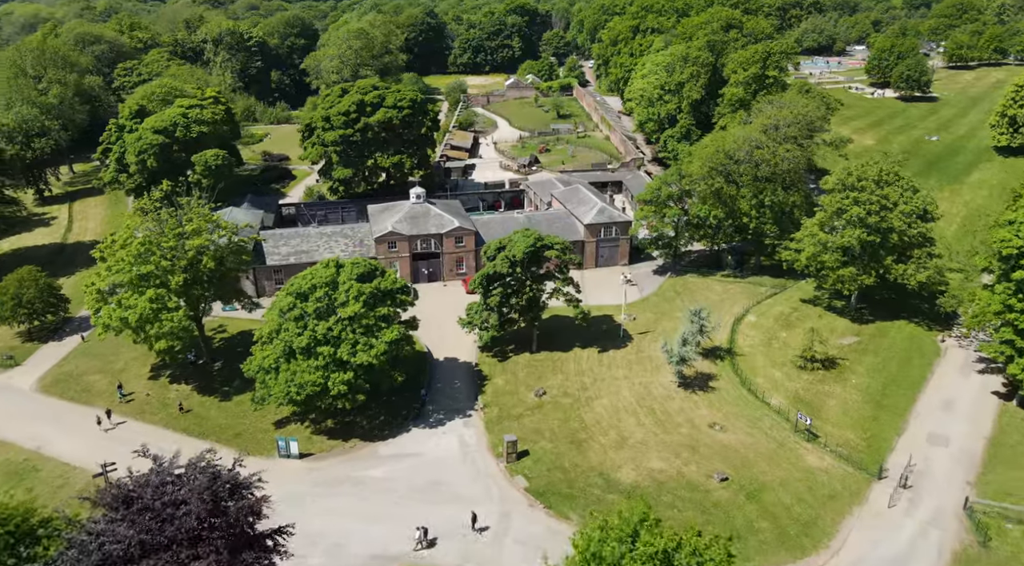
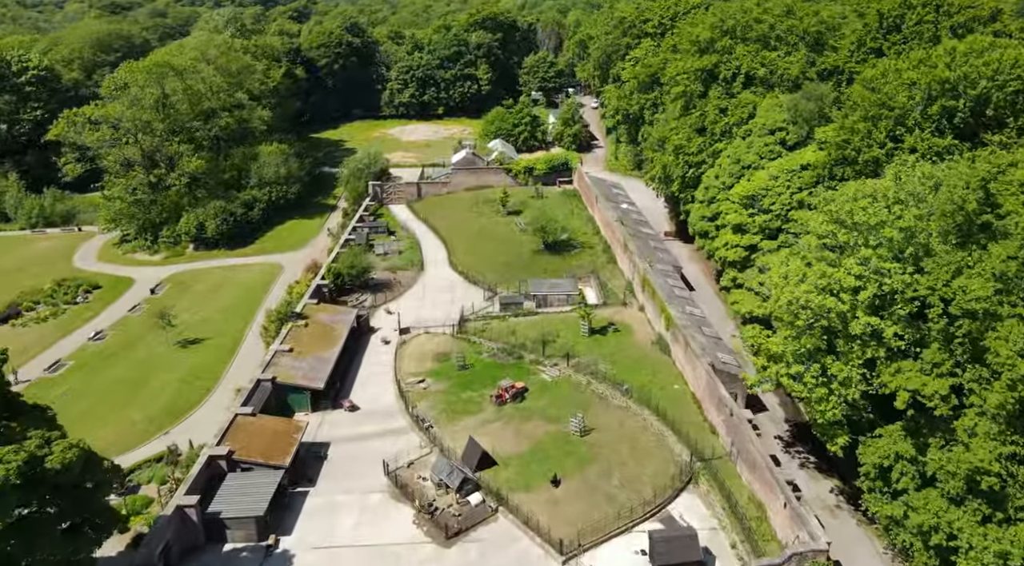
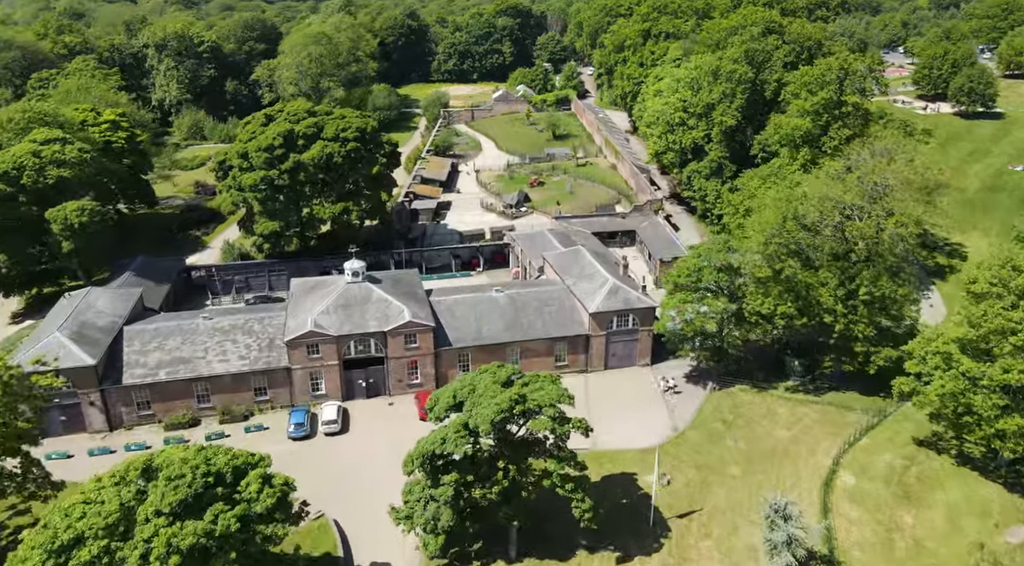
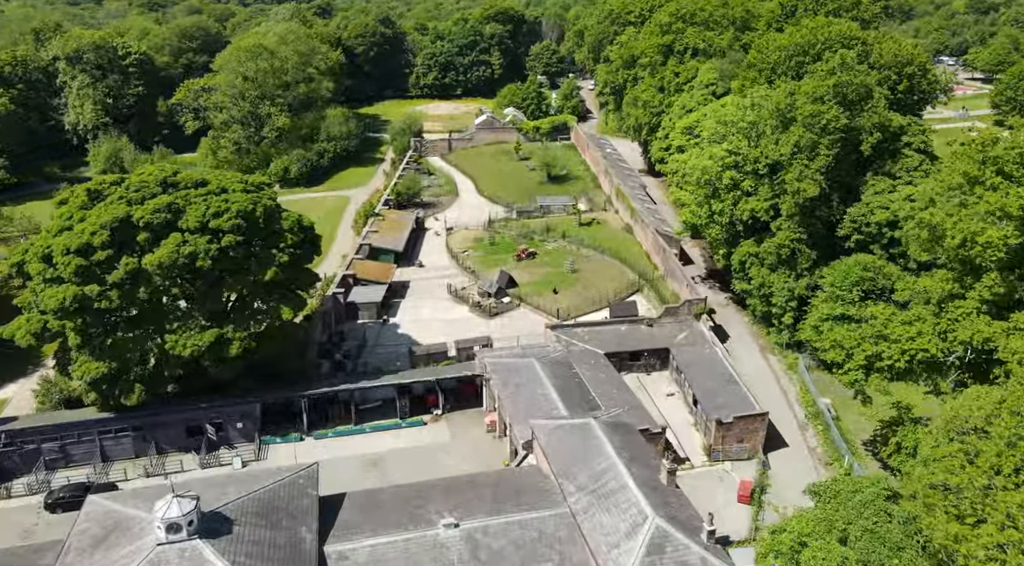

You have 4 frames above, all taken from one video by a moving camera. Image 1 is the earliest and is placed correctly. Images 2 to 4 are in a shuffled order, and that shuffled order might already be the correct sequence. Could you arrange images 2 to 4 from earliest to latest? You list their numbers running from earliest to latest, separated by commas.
3, 4, 2
